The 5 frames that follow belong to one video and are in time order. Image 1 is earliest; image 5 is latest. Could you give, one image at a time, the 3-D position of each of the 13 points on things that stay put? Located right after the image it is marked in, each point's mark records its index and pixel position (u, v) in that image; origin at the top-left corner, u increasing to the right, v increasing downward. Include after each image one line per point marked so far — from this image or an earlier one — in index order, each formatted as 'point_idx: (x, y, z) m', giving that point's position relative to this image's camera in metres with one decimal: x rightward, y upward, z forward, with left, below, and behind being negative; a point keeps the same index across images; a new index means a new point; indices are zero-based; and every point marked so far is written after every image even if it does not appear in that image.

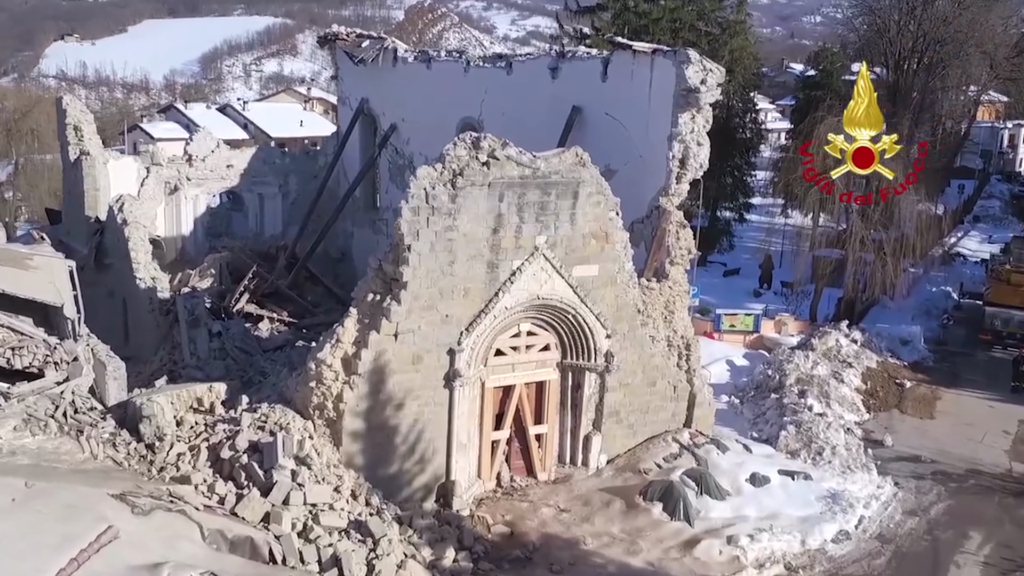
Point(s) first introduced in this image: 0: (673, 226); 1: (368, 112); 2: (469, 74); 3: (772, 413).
0: (+2.0, +0.8, +10.7) m
1: (-3.1, +3.6, +17.3) m
2: (-0.8, +3.6, +14.2) m
3: (+3.7, -1.8, +12.2) m
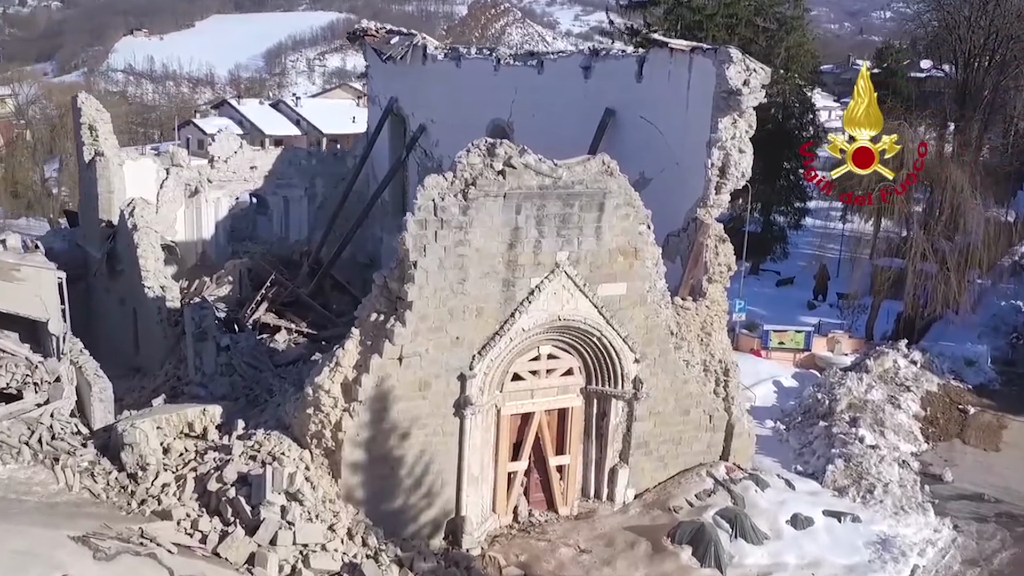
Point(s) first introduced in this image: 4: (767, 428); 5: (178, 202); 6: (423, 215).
0: (+2.3, +0.6, +9.8) m
1: (-2.3, +3.5, +16.7) m
2: (-0.2, +3.4, +13.5) m
3: (+4.1, -2.1, +11.3) m
4: (+3.8, -2.1, +12.4) m
5: (-6.7, +1.7, +16.4) m
6: (-0.8, +0.7, +7.6) m
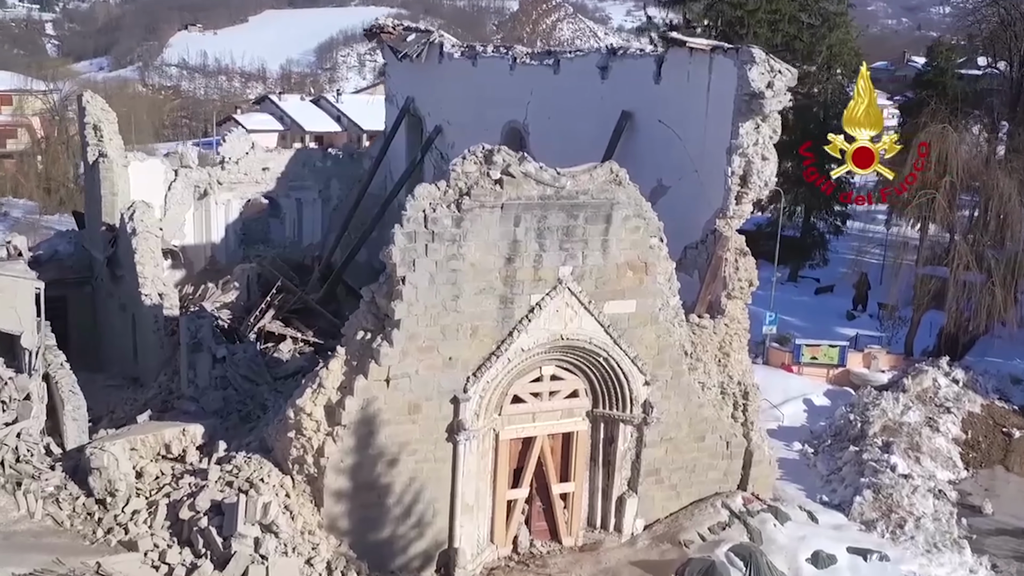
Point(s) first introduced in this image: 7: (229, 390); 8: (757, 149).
0: (+2.4, +0.4, +9.1) m
1: (-1.9, +3.4, +16.2) m
2: (0.0, +3.3, +12.9) m
3: (+4.2, -2.2, +10.5) m
4: (+3.9, -2.2, +11.7) m
5: (-6.4, +1.6, +16.2) m
6: (-0.8, +0.5, +7.1) m
7: (-3.3, -1.2, +9.9) m
8: (+2.5, +1.4, +8.8) m
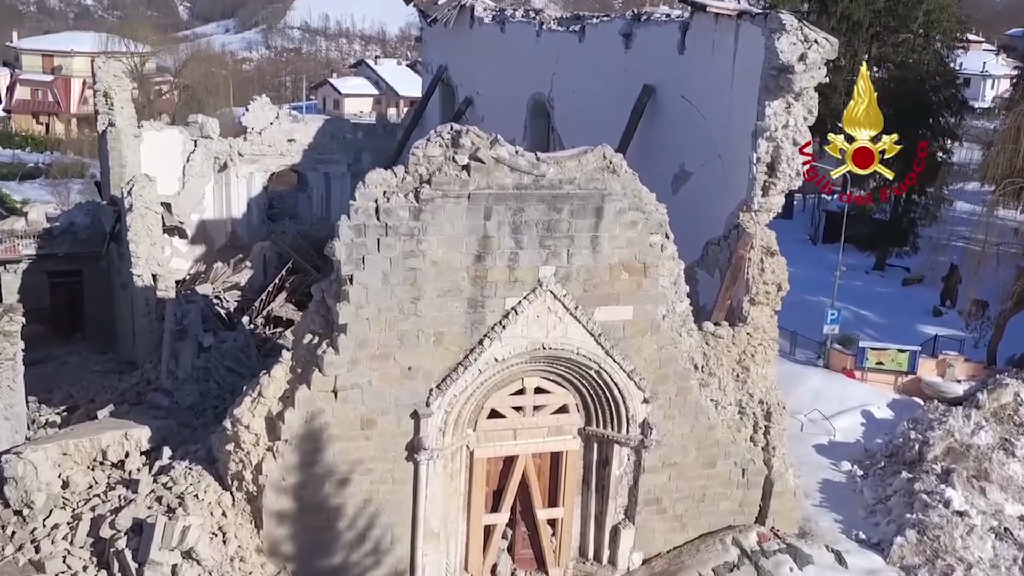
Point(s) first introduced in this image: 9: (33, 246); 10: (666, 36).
0: (+2.3, +0.3, +7.9) m
1: (-1.2, +3.7, +15.3) m
2: (+0.4, +3.4, +11.8) m
3: (+4.2, -2.3, +9.2) m
4: (+4.0, -2.3, +10.3) m
5: (-5.6, +2.0, +15.7) m
6: (-1.1, +0.5, +6.2) m
7: (-3.3, -1.0, +9.2) m
8: (+2.5, +1.4, +7.5) m
9: (-8.0, +0.7, +14.1) m
10: (+1.6, +2.6, +8.9) m
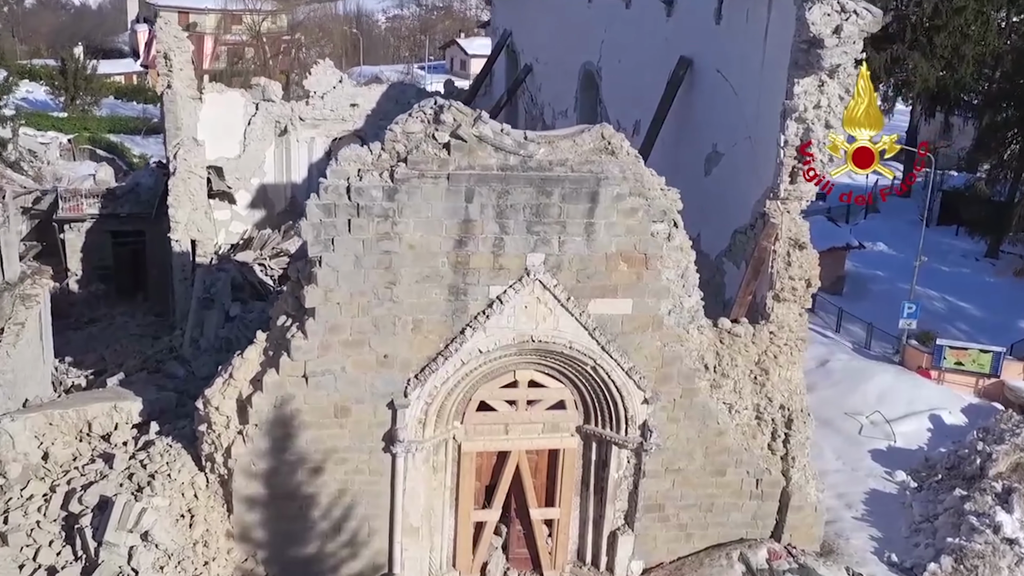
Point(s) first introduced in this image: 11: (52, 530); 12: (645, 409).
0: (+2.3, +0.4, +7.2) m
1: (-0.1, +4.1, +14.8) m
2: (+1.0, +3.7, +11.1) m
3: (+4.2, -2.3, +8.3) m
4: (+4.2, -2.2, +9.5) m
5: (-4.6, +2.7, +15.8) m
6: (-1.2, +0.6, +5.9) m
7: (-3.1, -0.7, +9.2) m
8: (+2.5, +1.4, +6.7) m
9: (-7.1, +1.4, +14.5) m
10: (+1.9, +2.8, +8.2) m
11: (-3.3, -1.7, +6.1) m
12: (+1.1, -1.0, +6.8) m
